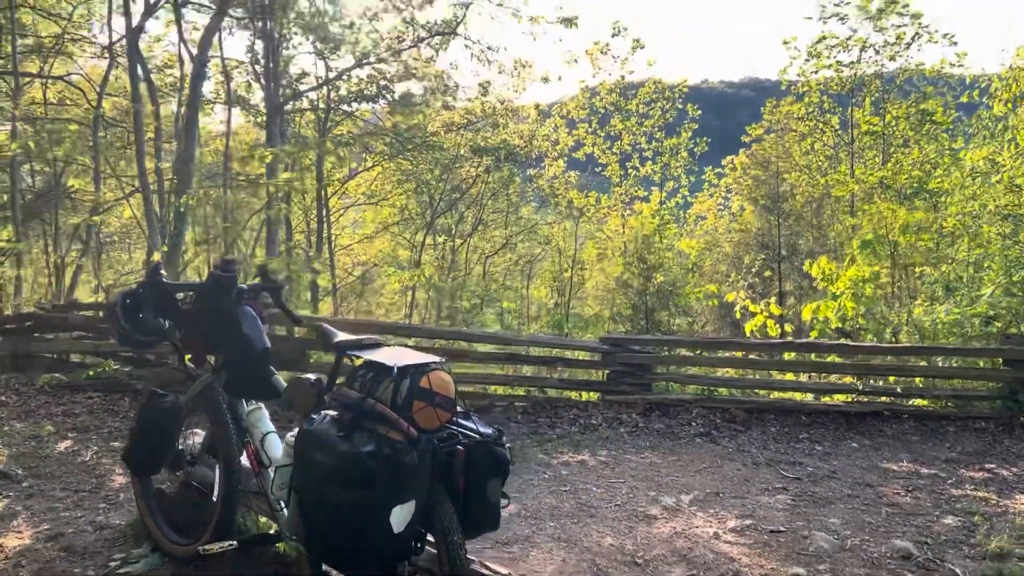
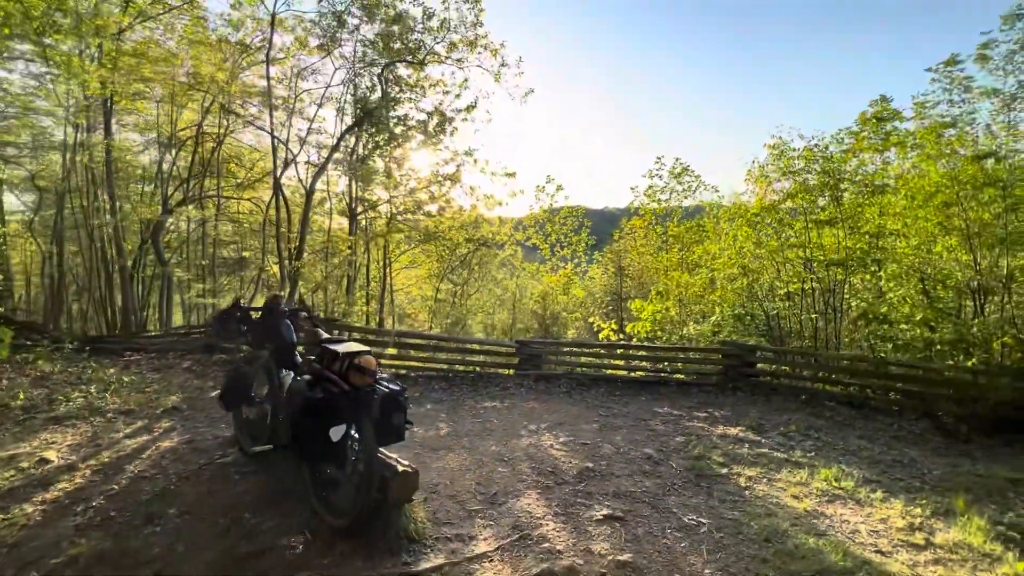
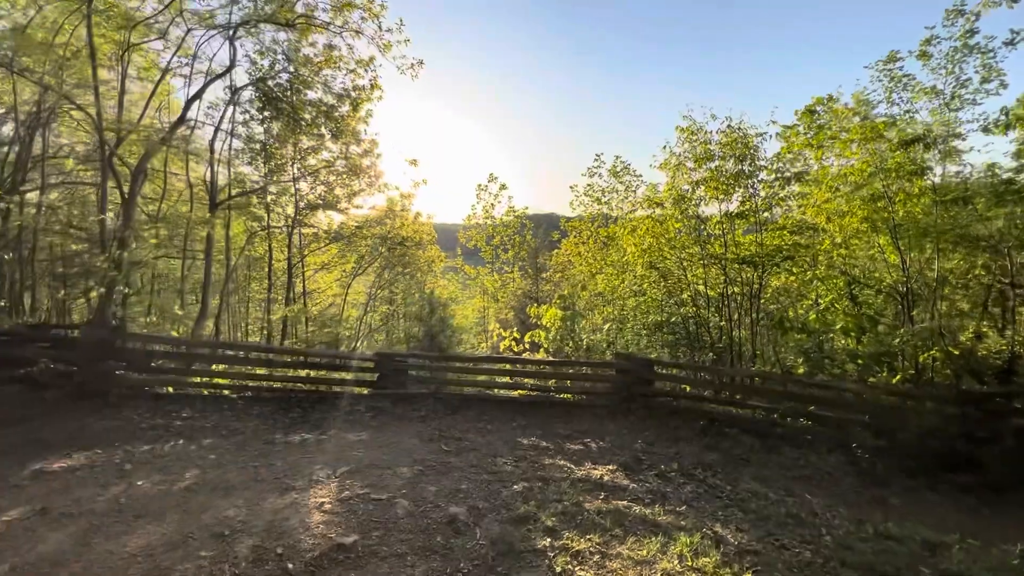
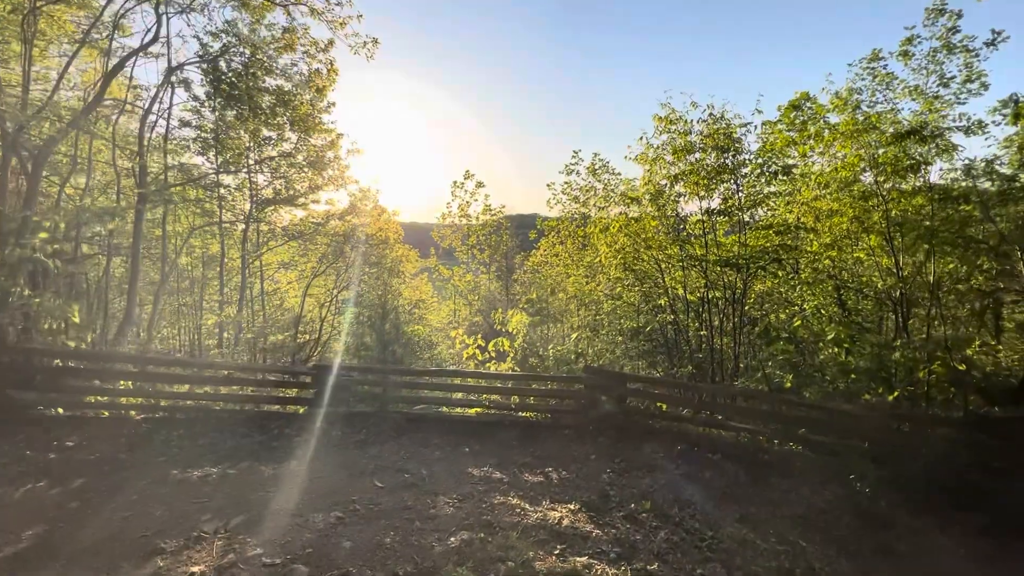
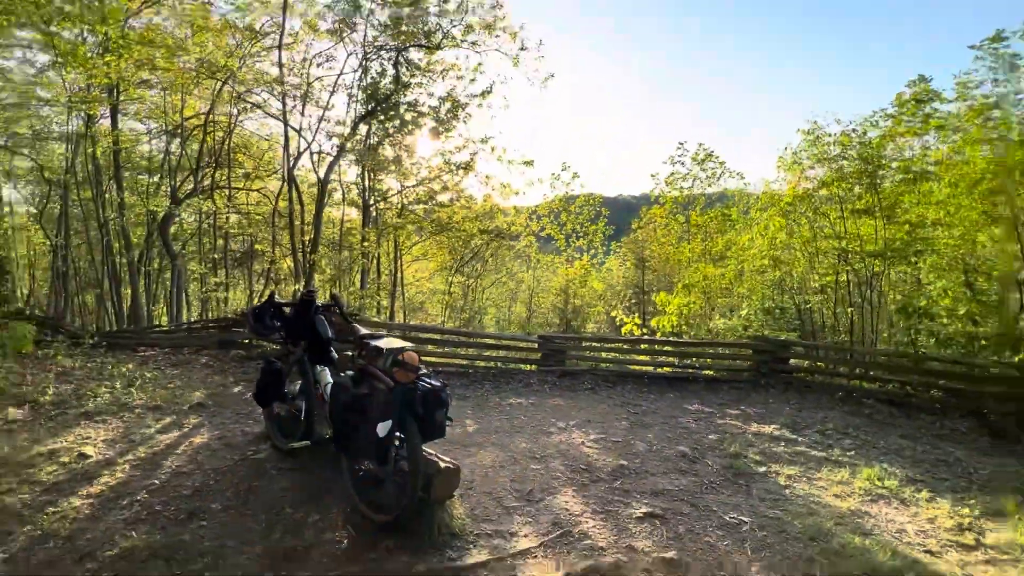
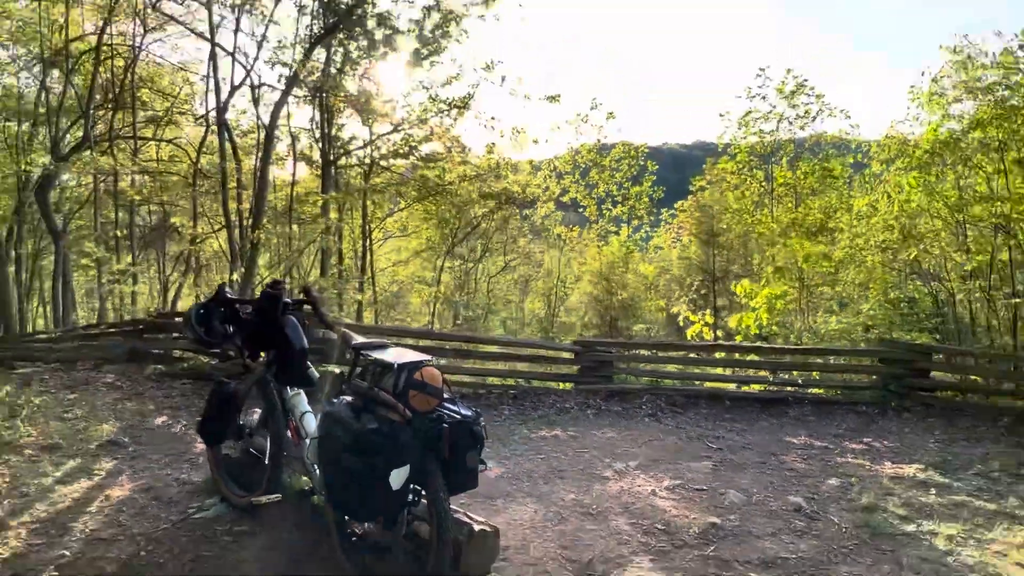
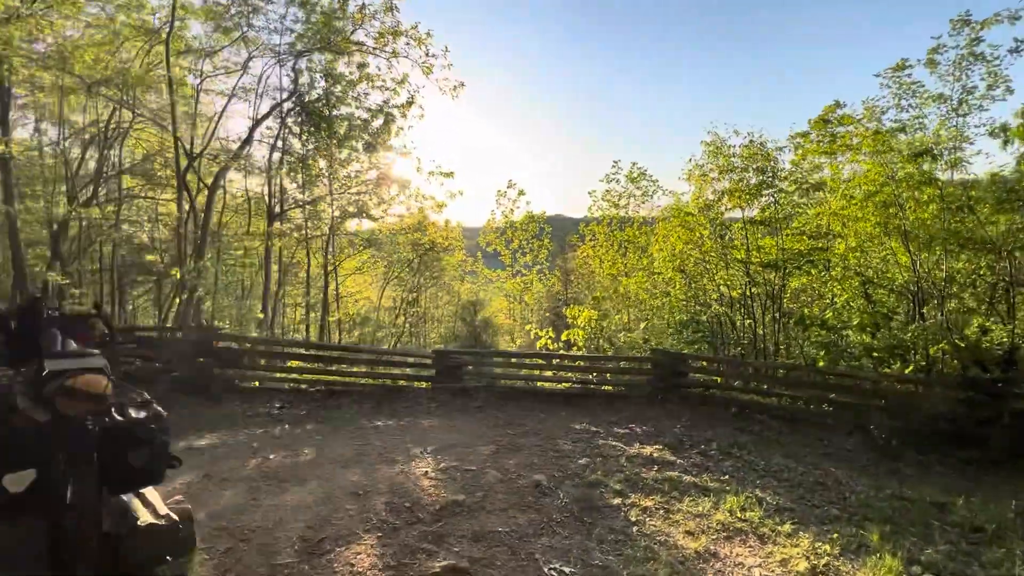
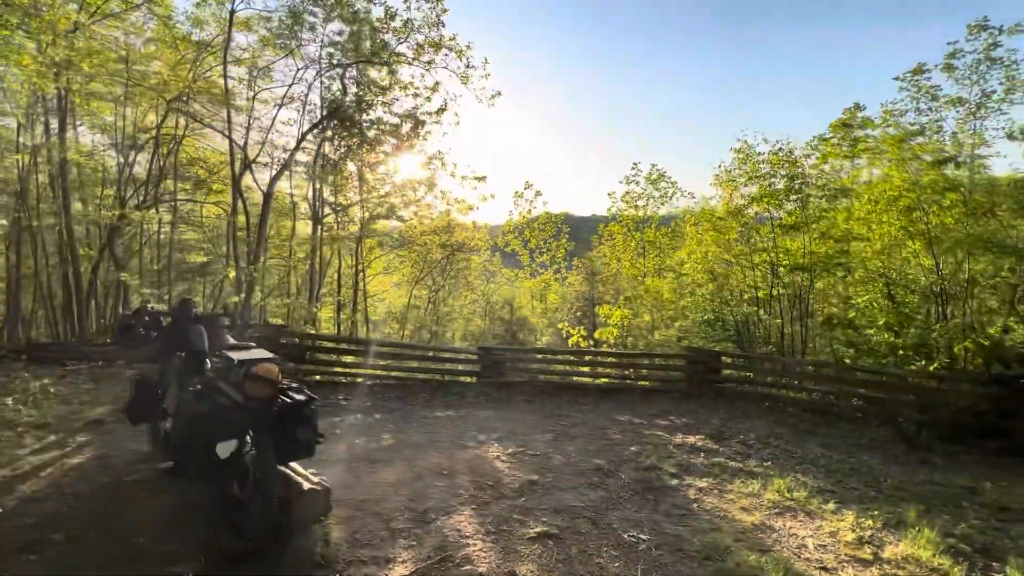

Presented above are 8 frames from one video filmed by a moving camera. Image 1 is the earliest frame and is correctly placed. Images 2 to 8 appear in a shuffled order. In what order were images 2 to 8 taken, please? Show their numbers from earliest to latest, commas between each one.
6, 5, 2, 8, 7, 3, 4
